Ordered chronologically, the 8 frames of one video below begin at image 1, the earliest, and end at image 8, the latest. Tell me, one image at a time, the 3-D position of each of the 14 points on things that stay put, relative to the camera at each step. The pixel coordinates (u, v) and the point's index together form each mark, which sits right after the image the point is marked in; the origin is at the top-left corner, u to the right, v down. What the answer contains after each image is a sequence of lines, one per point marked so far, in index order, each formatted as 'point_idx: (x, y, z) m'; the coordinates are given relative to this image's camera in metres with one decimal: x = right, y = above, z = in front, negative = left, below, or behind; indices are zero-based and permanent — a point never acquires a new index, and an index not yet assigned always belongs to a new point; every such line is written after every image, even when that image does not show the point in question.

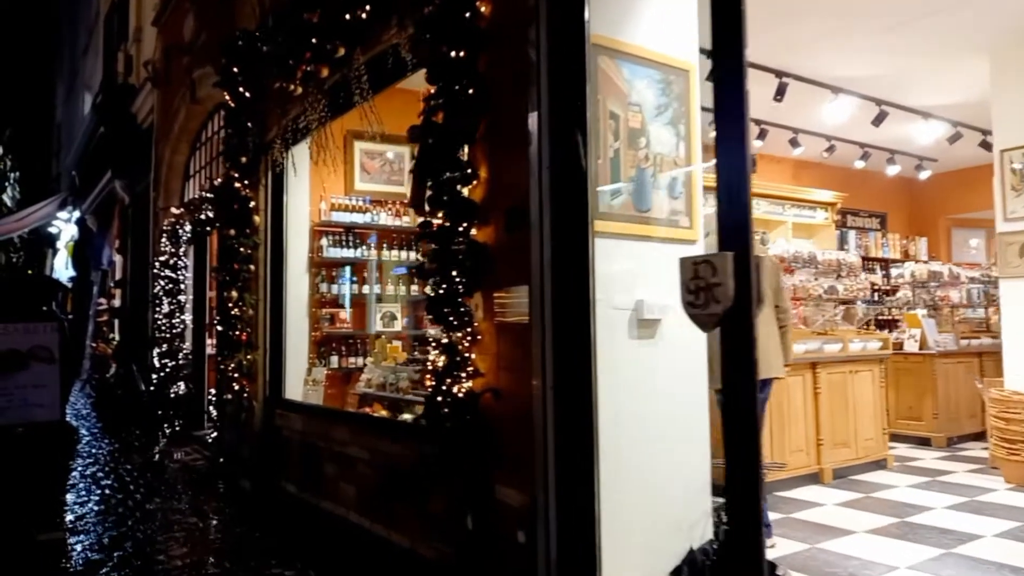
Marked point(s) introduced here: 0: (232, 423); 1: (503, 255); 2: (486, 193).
0: (-2.2, -1.1, +5.6) m
1: (0.0, +0.1, +2.8) m
2: (-0.1, +0.4, +2.9) m
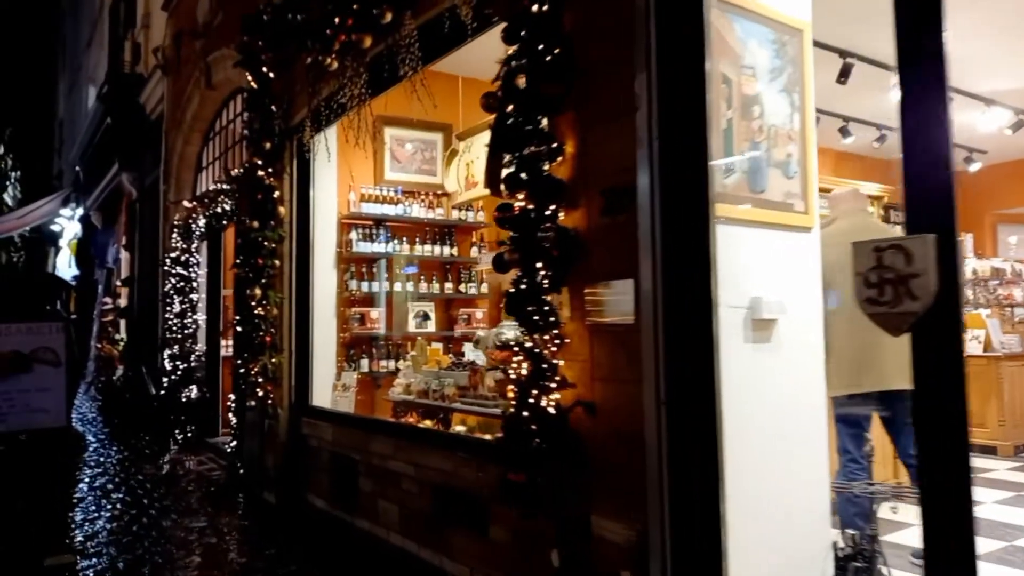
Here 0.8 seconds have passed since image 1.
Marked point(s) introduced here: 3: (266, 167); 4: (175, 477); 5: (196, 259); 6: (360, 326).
0: (-1.9, -1.1, +5.2) m
1: (+0.3, +0.2, +2.4) m
2: (+0.2, +0.4, +2.5) m
3: (-1.7, +0.8, +4.9) m
4: (-2.8, -1.6, +5.8) m
5: (-3.4, +0.3, +7.6) m
6: (-1.1, -0.3, +5.2) m
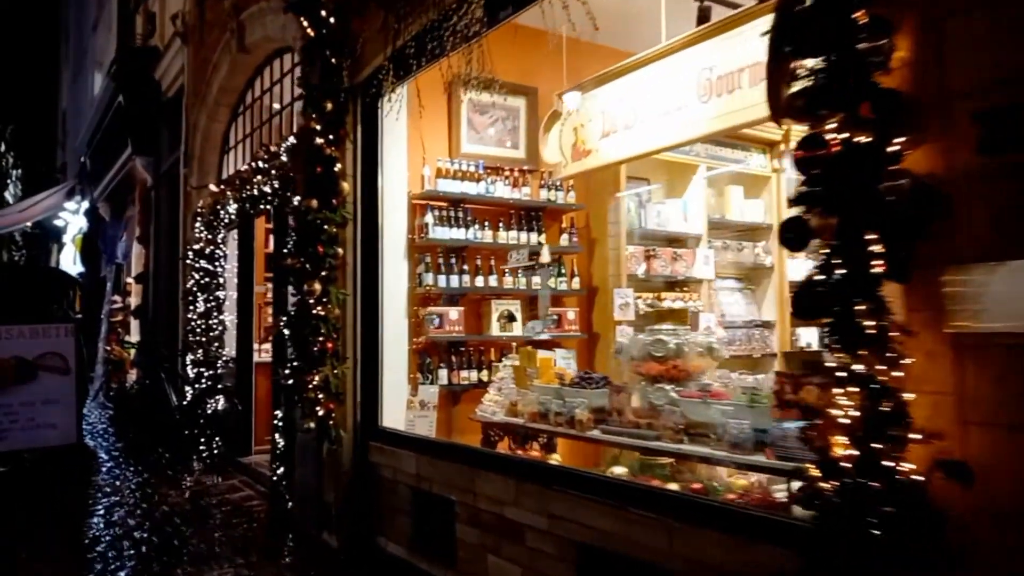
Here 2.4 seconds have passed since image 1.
0: (-1.3, -1.0, +4.3) m
1: (+0.9, +0.2, +1.4) m
2: (+0.9, +0.4, +1.5) m
3: (-1.1, +0.9, +4.0) m
4: (-2.1, -1.5, +4.9) m
5: (-2.8, +0.3, +6.7) m
6: (-0.5, -0.3, +4.2) m
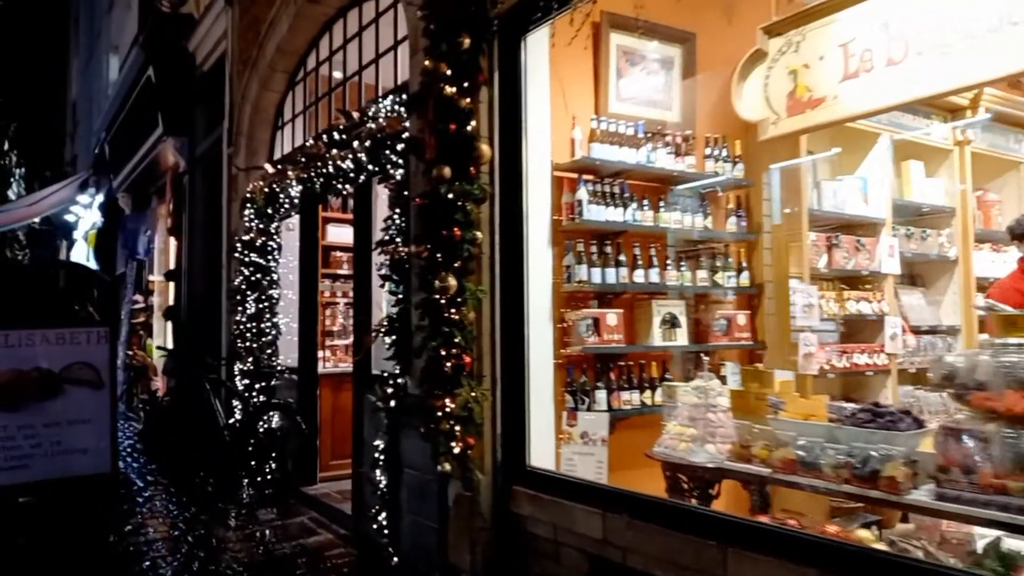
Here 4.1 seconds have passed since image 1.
0: (-0.4, -1.0, +3.3) m
1: (+1.8, +0.2, +0.5) m
2: (+1.7, +0.4, +0.6) m
3: (-0.2, +0.9, +3.0) m
4: (-1.3, -1.5, +4.0) m
5: (-1.9, +0.4, +5.8) m
6: (+0.3, -0.2, +3.3) m
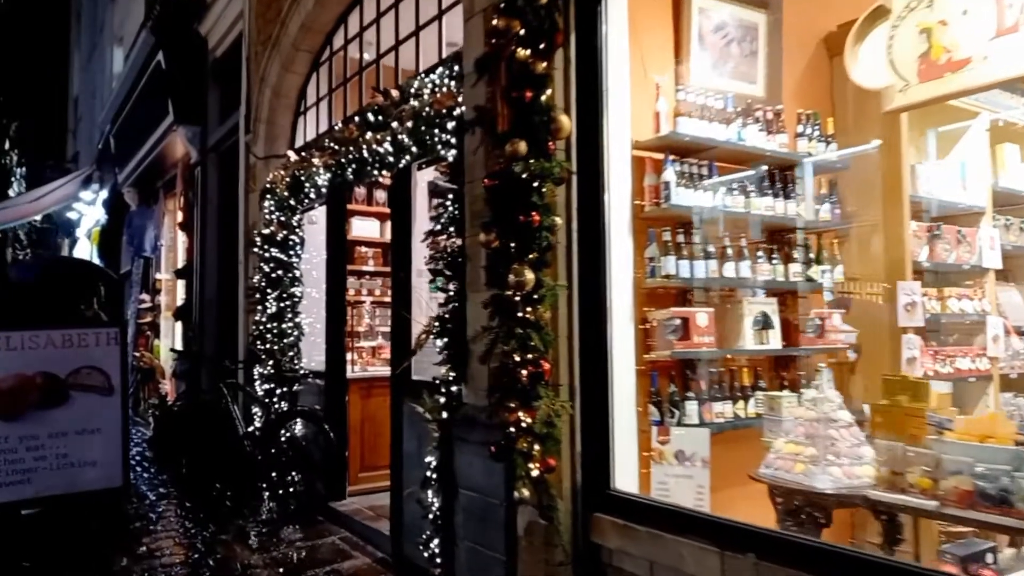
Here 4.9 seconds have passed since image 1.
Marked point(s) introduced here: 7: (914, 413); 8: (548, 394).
0: (-0.1, -1.0, +2.9) m
1: (+2.1, +0.2, 0.0) m
2: (+2.0, +0.5, +0.1) m
3: (+0.1, +0.9, +2.6) m
4: (-1.0, -1.5, +3.5) m
5: (-1.6, +0.4, +5.3) m
6: (+0.6, -0.2, +2.9) m
7: (+1.3, -0.4, +2.3) m
8: (+0.1, -0.4, +2.5) m
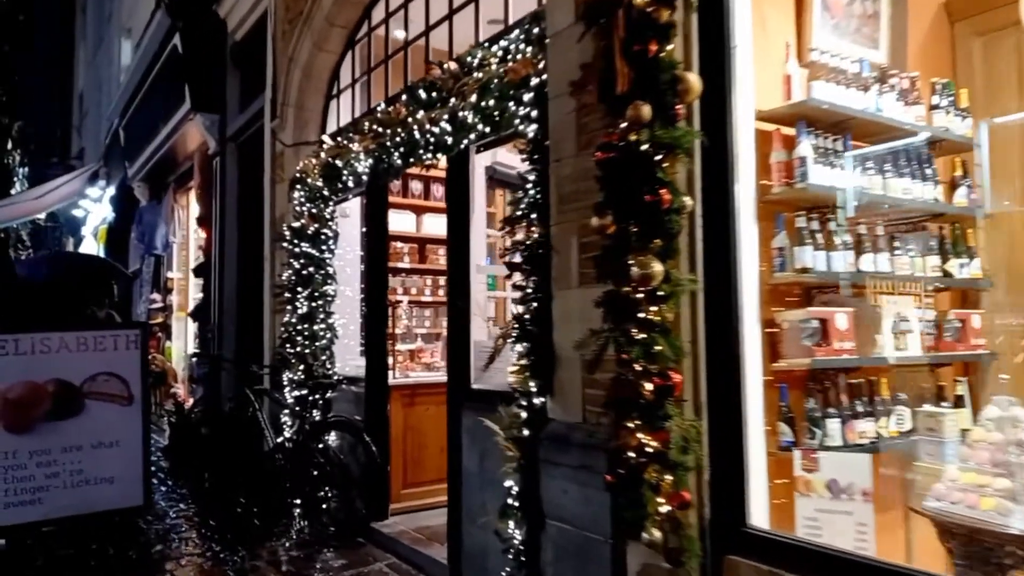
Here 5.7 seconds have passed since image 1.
0: (+0.2, -1.0, +2.5) m
1: (+2.4, +0.2, -0.4) m
2: (+2.3, +0.5, -0.3) m
3: (+0.4, +0.9, +2.1) m
4: (-0.7, -1.5, +3.1) m
5: (-1.3, +0.4, +4.9) m
6: (+1.0, -0.2, +2.4) m
7: (+1.6, -0.4, +1.8) m
8: (+0.5, -0.4, +2.1) m
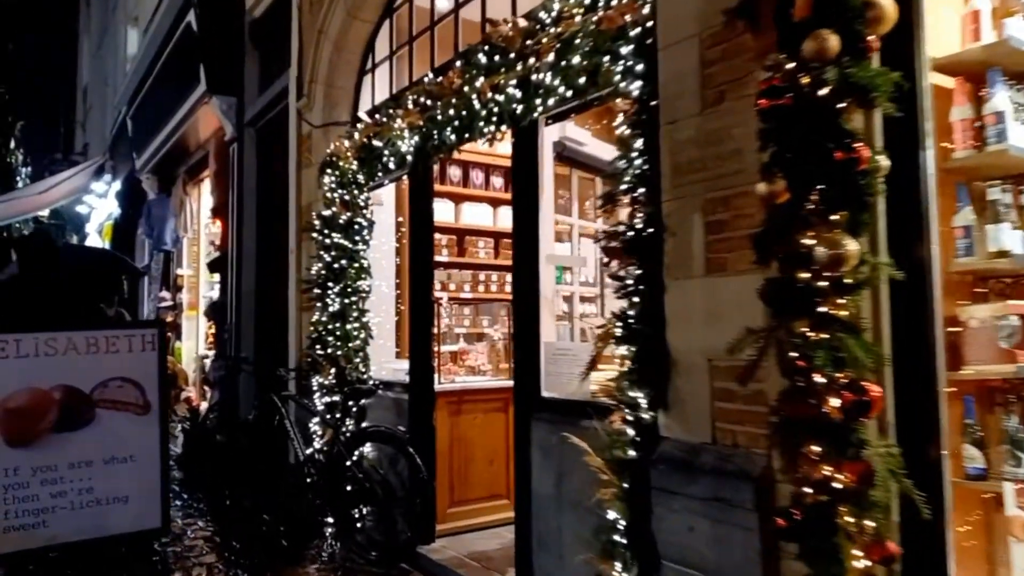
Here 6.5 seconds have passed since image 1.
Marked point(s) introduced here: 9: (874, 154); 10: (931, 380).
0: (+0.6, -0.9, +2.0) m
1: (+2.7, +0.3, -0.9) m
2: (+2.7, +0.5, -0.8) m
3: (+0.8, +0.9, +1.7) m
4: (-0.3, -1.5, +2.6) m
5: (-0.9, +0.4, +4.4) m
6: (+1.3, -0.2, +1.9) m
7: (+1.9, -0.3, +1.4) m
8: (+0.8, -0.3, +1.6) m
9: (+0.8, +0.3, +1.6) m
10: (+1.0, -0.2, +1.7) m
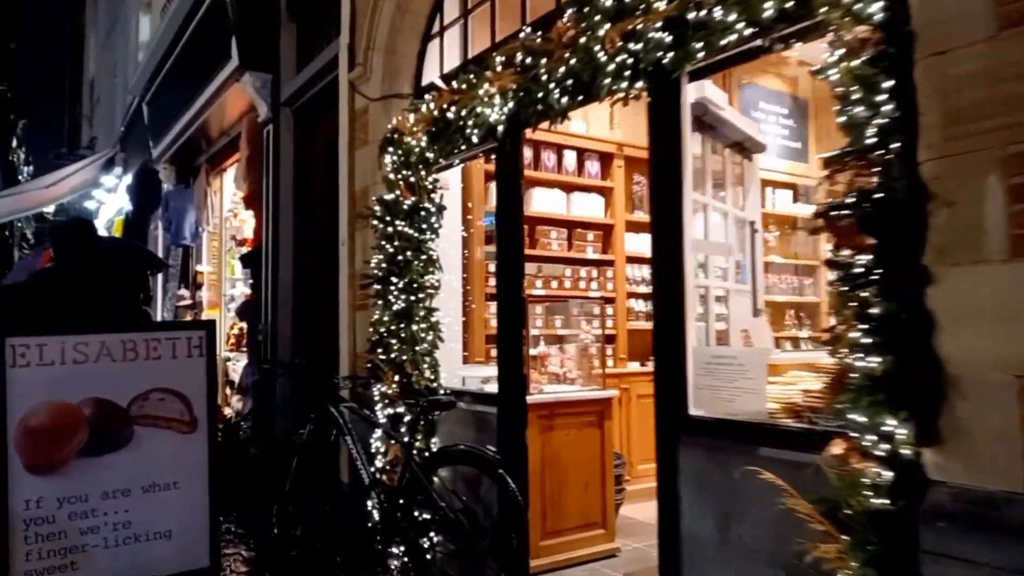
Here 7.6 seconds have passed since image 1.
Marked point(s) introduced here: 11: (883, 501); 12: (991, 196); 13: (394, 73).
0: (+1.0, -0.9, +1.4) m
1: (+3.2, +0.3, -1.5) m
2: (+3.2, +0.5, -1.4) m
3: (+1.2, +1.0, +1.1) m
4: (+0.2, -1.4, +2.0) m
5: (-0.4, +0.5, +3.9) m
6: (+1.8, -0.2, +1.3) m
7: (+2.4, -0.3, +0.8) m
8: (+1.3, -0.3, +1.0) m
9: (+1.3, +0.3, +1.0) m
10: (+1.5, -0.2, +1.1) m
11: (+0.9, -0.5, +1.6) m
12: (+1.0, +0.2, +1.5) m
13: (-0.7, +1.2, +4.1) m
